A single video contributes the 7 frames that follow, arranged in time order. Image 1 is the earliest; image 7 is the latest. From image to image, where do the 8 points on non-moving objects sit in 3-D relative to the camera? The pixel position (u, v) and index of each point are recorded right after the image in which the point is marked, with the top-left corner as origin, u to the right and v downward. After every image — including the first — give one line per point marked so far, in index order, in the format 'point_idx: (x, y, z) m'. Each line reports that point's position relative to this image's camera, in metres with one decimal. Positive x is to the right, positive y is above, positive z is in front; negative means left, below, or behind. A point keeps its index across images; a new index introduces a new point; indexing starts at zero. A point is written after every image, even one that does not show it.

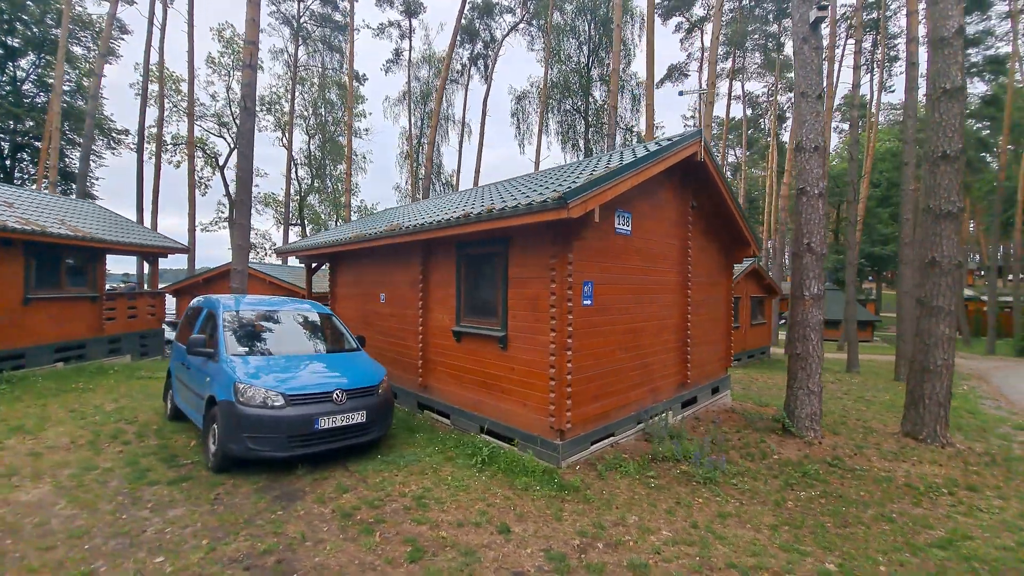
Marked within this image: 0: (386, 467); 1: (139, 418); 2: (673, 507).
0: (-1.5, -2.2, +5.1) m
1: (-6.3, -2.2, +7.1) m
2: (+1.7, -2.3, +4.3) m
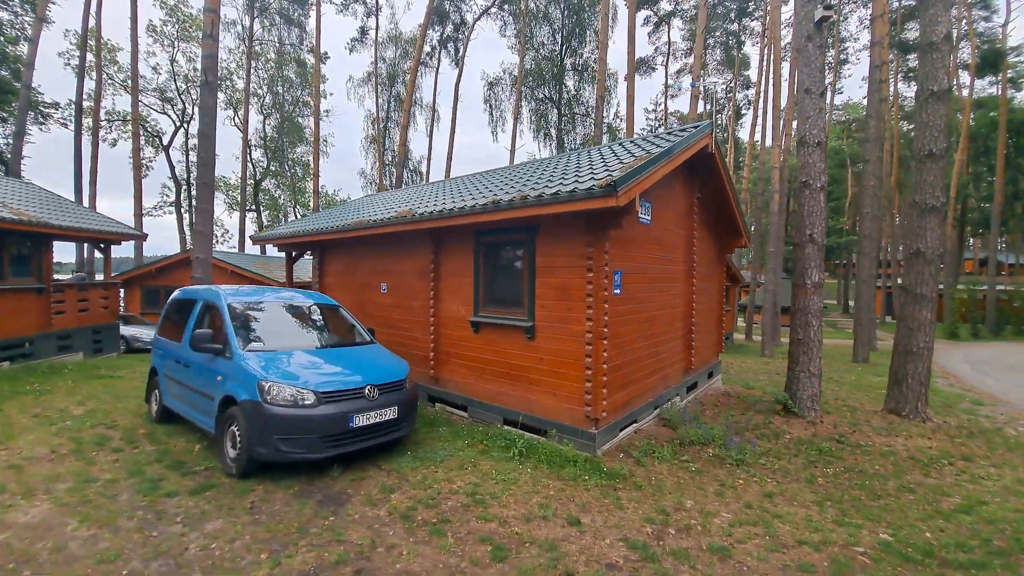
0: (-1.0, -2.1, +4.9) m
1: (-6.0, -2.1, +6.4) m
2: (+2.3, -2.2, +4.4) m
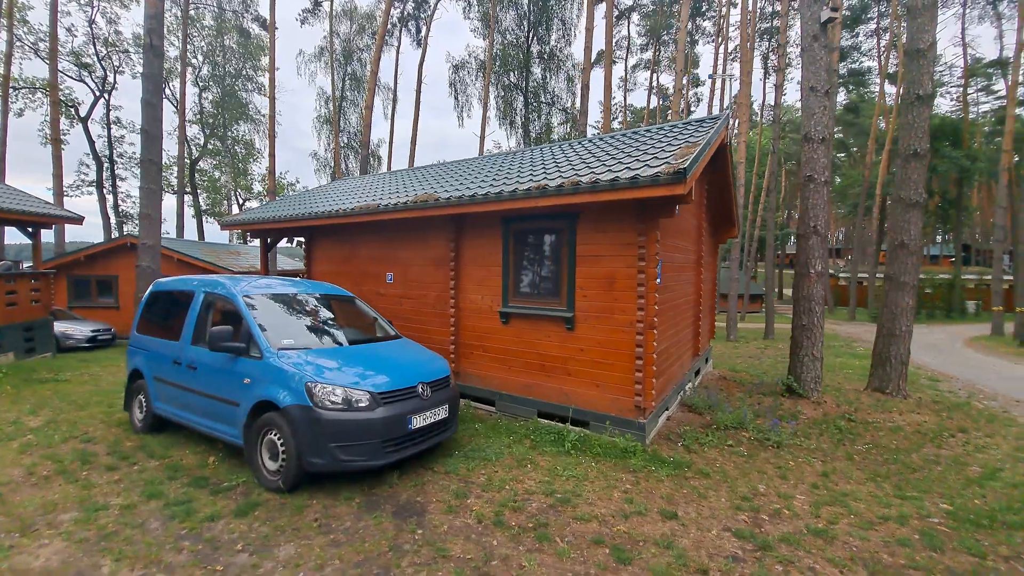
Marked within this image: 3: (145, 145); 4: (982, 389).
0: (-0.4, -2.0, +4.7) m
1: (-5.5, -2.0, +5.5) m
2: (+3.0, -2.0, +4.6) m
3: (-10.4, +4.0, +11.7) m
4: (+9.9, -2.1, +8.8) m
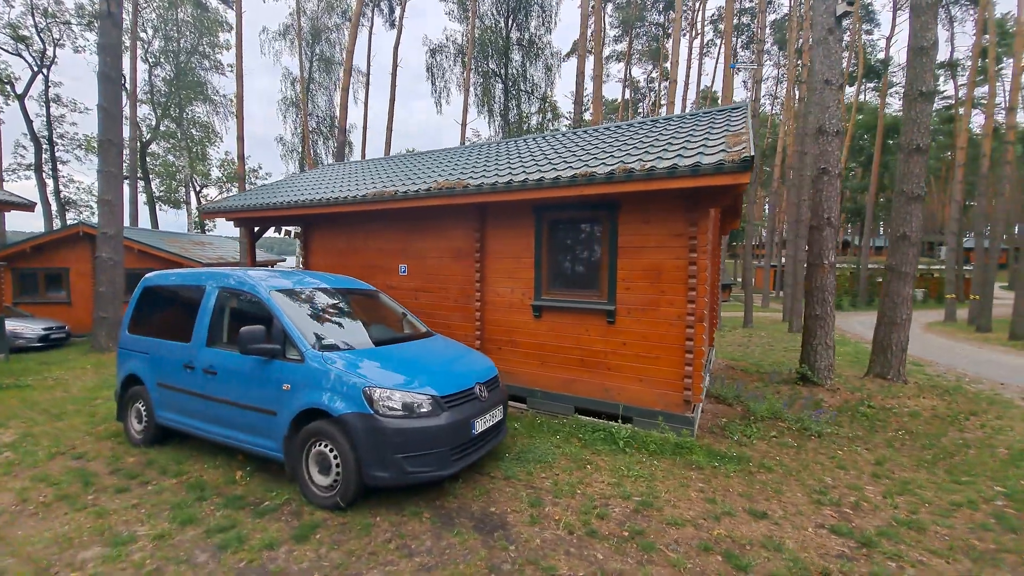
0: (+0.3, -1.9, +4.4) m
1: (-4.9, -1.9, +4.9) m
2: (+3.6, -1.9, +4.6) m
3: (-10.4, +4.2, +10.5) m
4: (+10.2, -1.9, +9.4) m
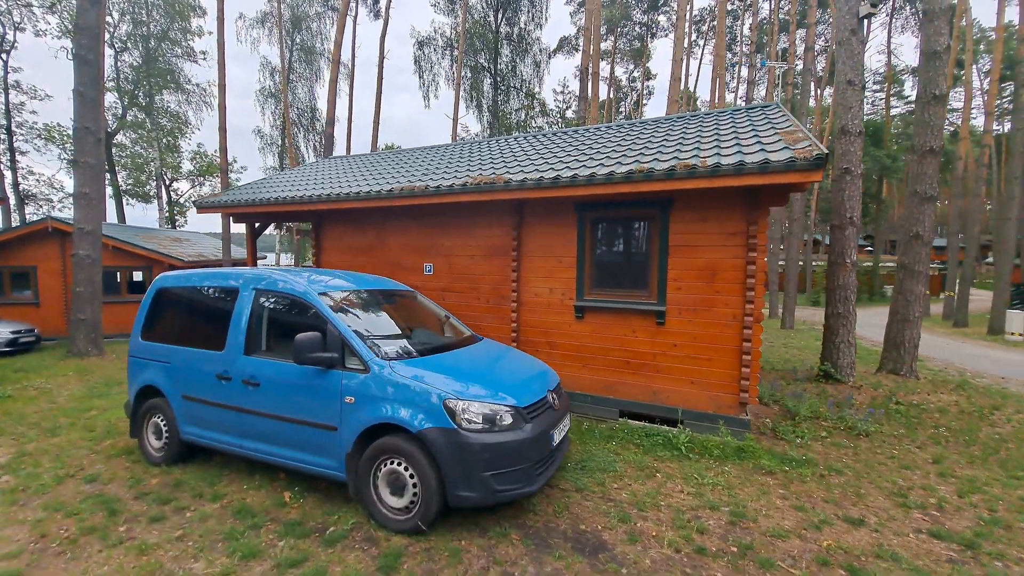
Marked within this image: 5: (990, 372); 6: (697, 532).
0: (+0.9, -1.9, +4.2) m
1: (-4.3, -2.0, +4.4) m
2: (+4.3, -1.9, +4.6) m
3: (-10.0, +4.1, +9.6) m
4: (+10.6, -1.9, +9.7) m
5: (+10.7, -1.9, +9.3) m
6: (+1.4, -1.9, +3.2) m
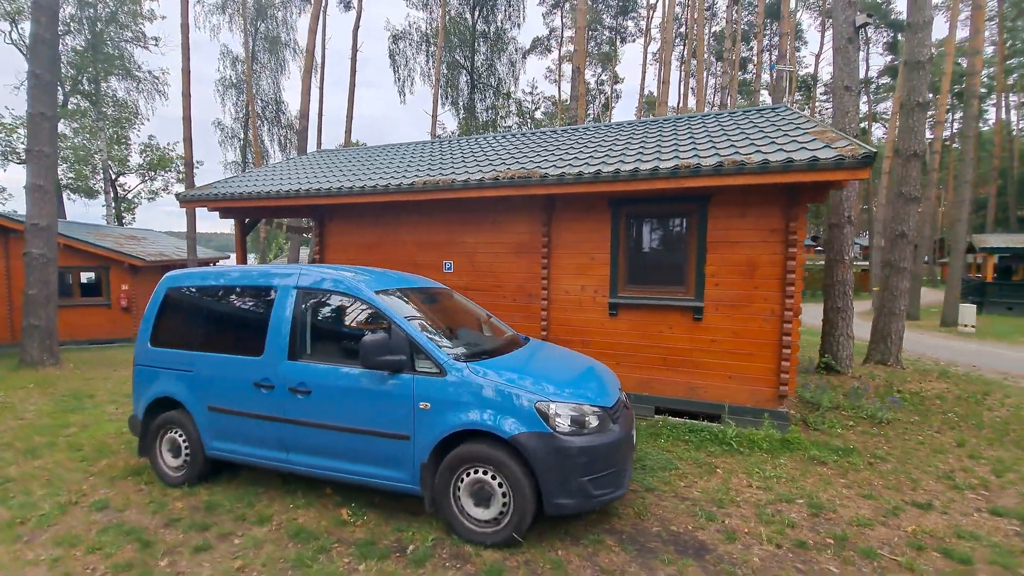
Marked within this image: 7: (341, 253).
0: (+1.6, -1.9, +4.1) m
1: (-3.7, -2.0, +3.8) m
2: (+4.8, -1.9, +4.8) m
3: (-9.9, +4.1, +8.6) m
4: (+10.7, -1.7, +10.5) m
5: (+10.8, -1.8, +10.1) m
6: (+2.1, -1.9, +3.2) m
7: (-3.0, +0.6, +7.4) m
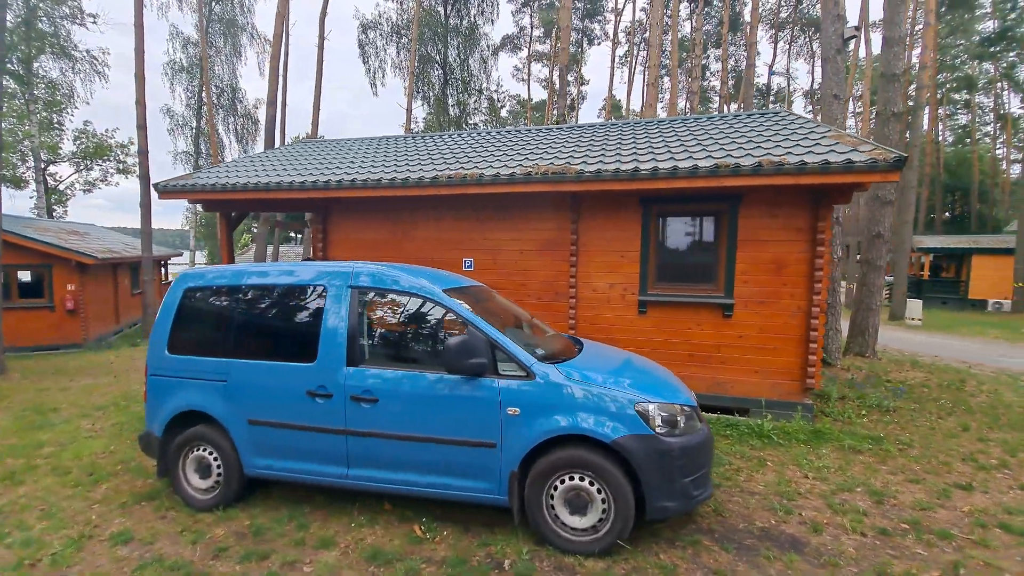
0: (+2.1, -1.8, +4.2) m
1: (-3.0, -2.0, +3.4) m
2: (+5.3, -1.8, +5.1) m
3: (-9.7, +4.0, +7.5) m
4: (+10.6, -1.6, +11.4) m
5: (+10.8, -1.7, +11.0) m
6: (+2.8, -1.8, +3.3) m
7: (-2.8, +0.6, +6.9) m
